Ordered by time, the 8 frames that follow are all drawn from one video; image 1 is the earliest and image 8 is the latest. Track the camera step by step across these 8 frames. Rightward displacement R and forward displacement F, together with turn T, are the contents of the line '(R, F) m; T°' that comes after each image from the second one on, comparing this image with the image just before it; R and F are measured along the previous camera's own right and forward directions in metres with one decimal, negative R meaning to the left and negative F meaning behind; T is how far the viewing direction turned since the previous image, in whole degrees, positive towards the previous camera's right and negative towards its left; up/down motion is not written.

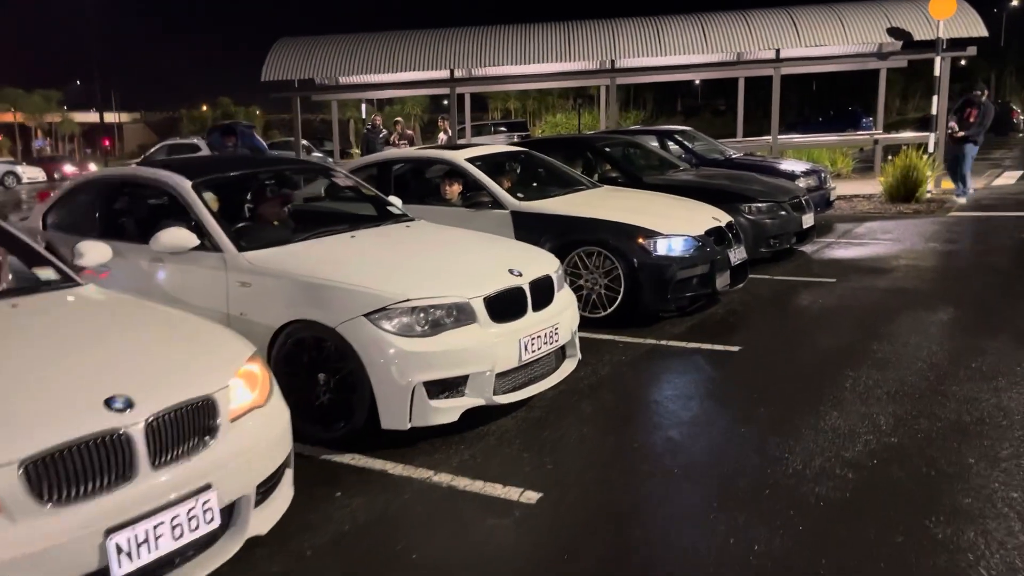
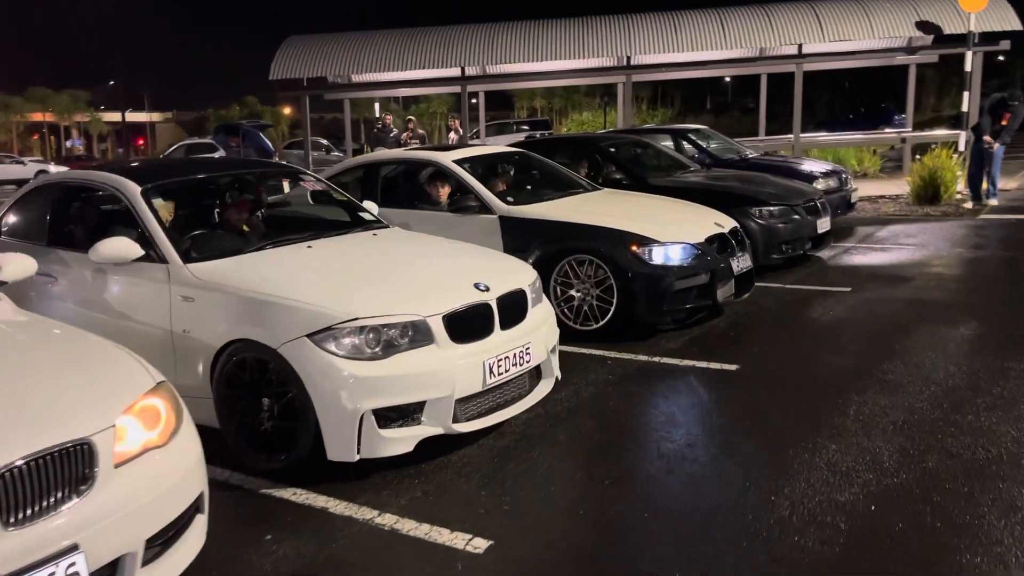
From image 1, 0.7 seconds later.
(+0.3, +0.4) m; -2°
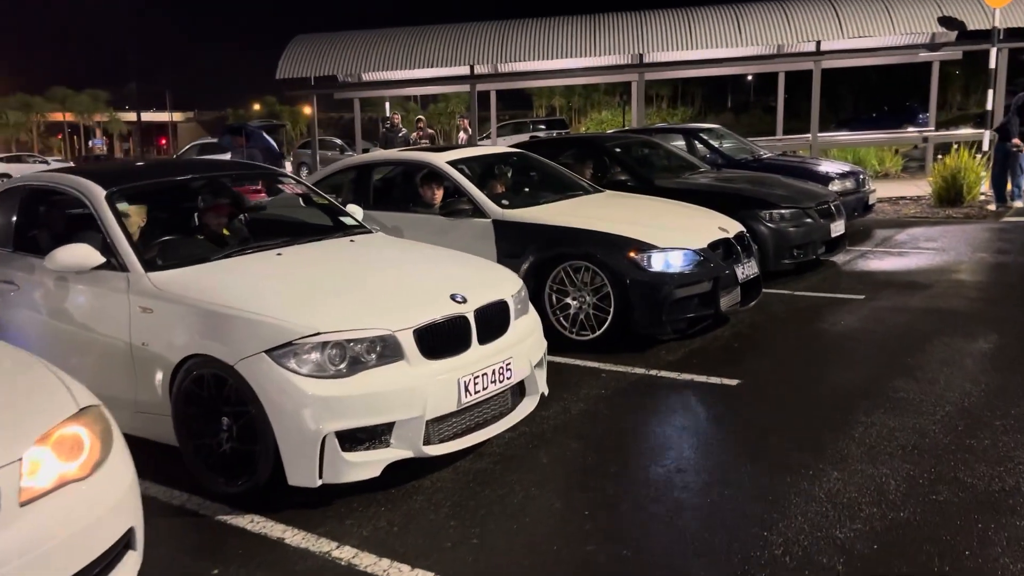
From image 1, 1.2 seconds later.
(+0.2, +0.3) m; -1°
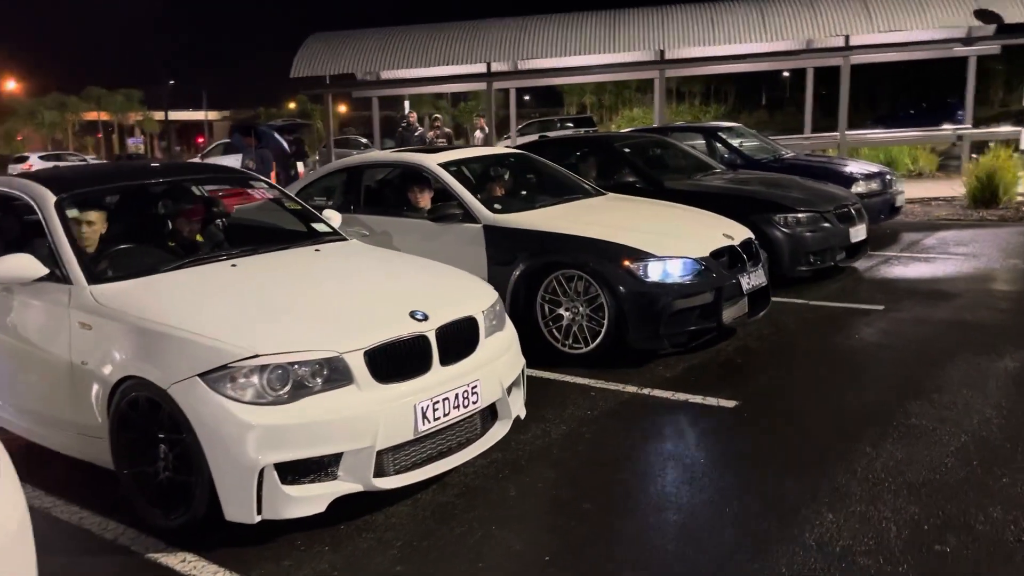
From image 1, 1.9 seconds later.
(+0.3, +0.4) m; -2°
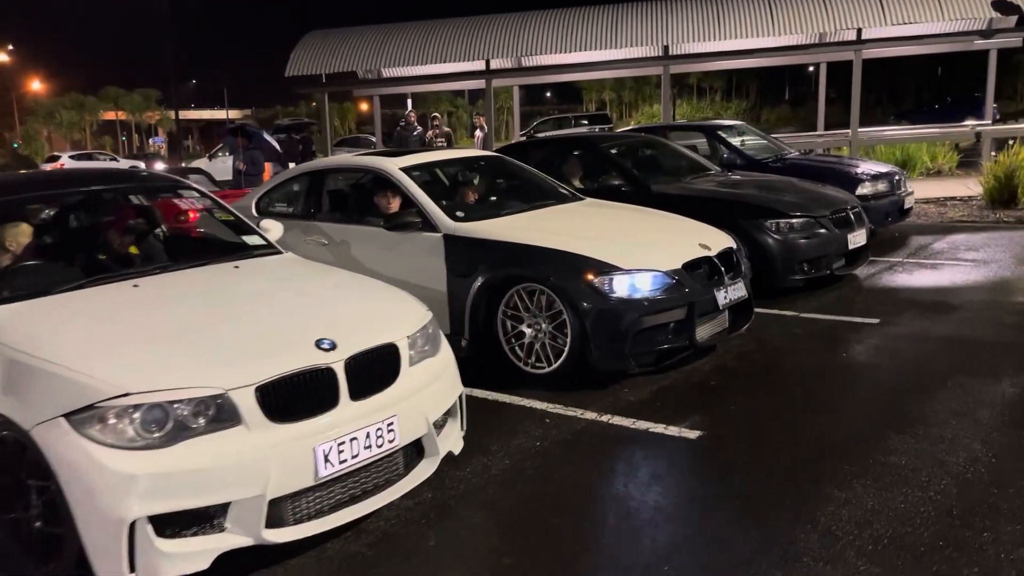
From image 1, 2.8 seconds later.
(+0.4, +0.4) m; -2°
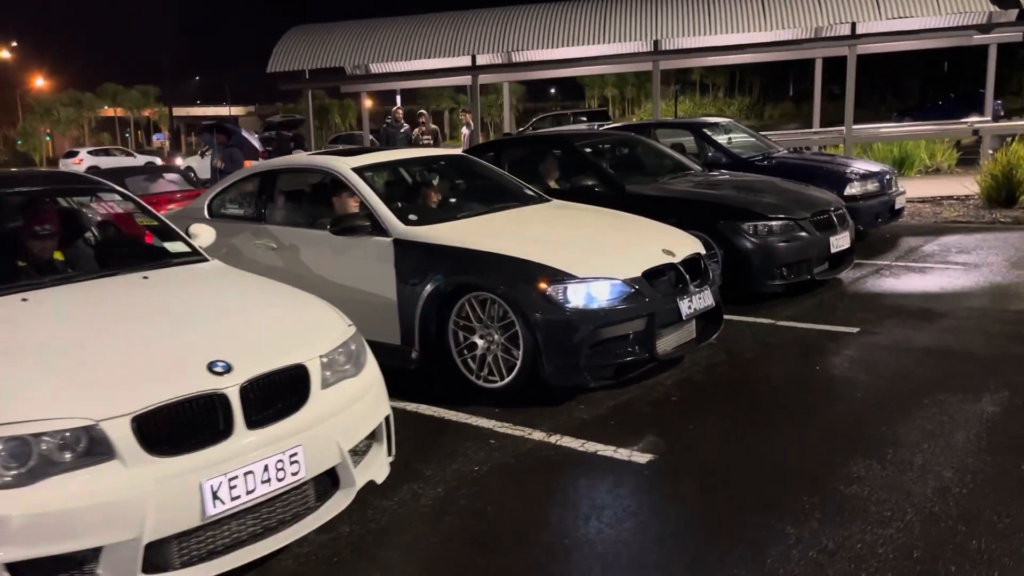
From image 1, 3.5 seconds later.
(+0.3, +0.3) m; 0°
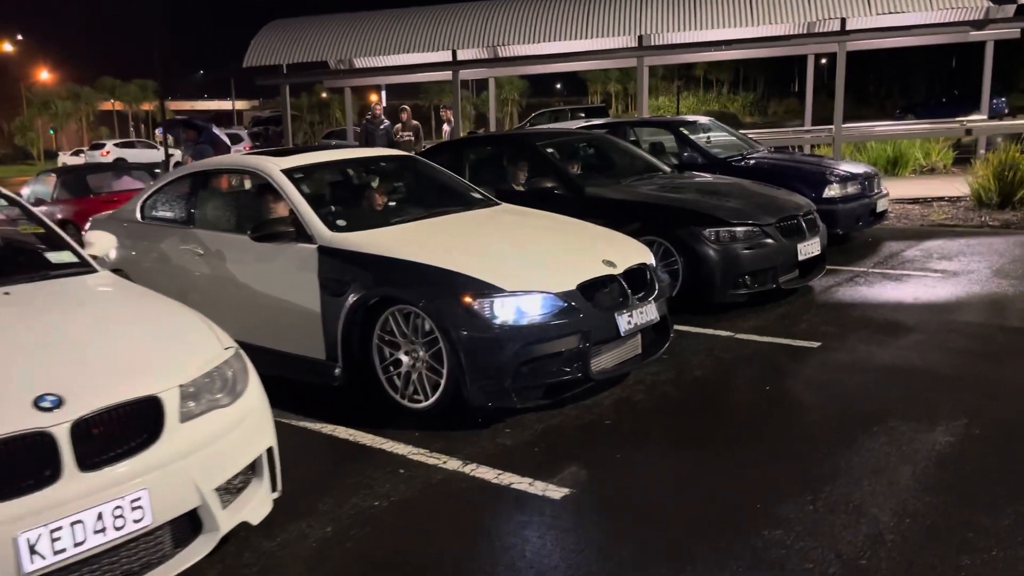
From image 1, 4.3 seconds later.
(+0.4, +0.4) m; 0°
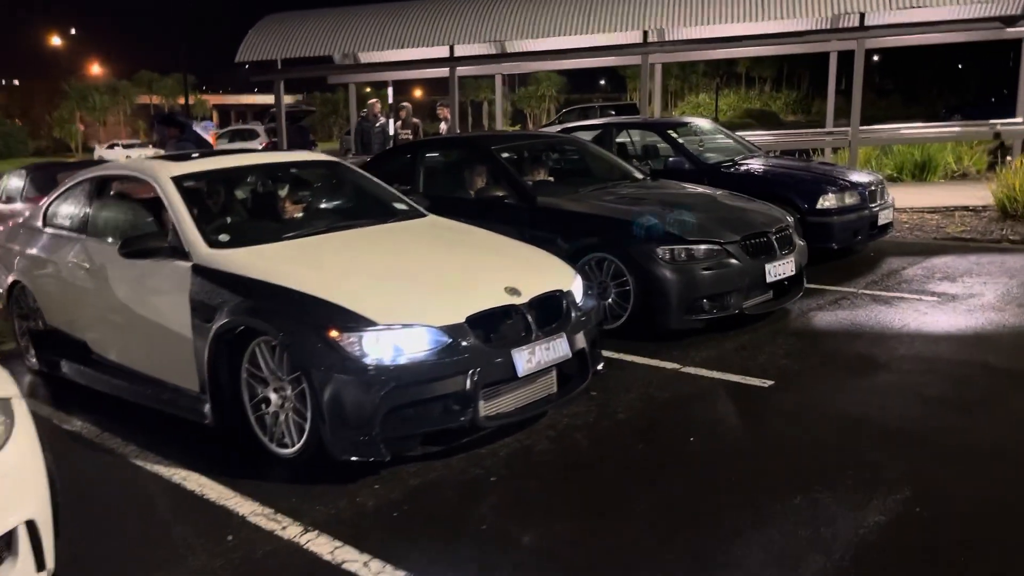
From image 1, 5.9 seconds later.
(+0.7, +0.6) m; -3°
